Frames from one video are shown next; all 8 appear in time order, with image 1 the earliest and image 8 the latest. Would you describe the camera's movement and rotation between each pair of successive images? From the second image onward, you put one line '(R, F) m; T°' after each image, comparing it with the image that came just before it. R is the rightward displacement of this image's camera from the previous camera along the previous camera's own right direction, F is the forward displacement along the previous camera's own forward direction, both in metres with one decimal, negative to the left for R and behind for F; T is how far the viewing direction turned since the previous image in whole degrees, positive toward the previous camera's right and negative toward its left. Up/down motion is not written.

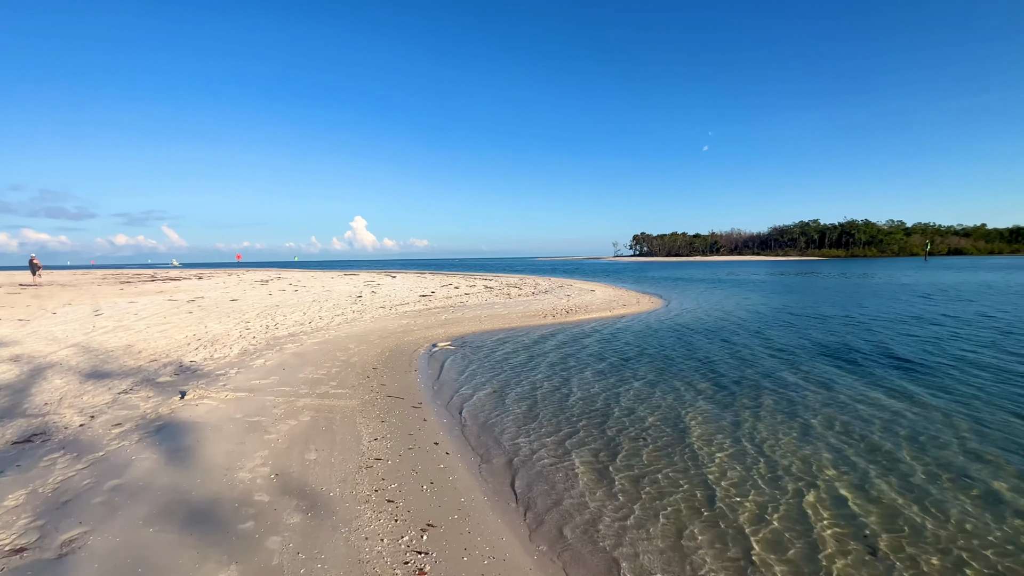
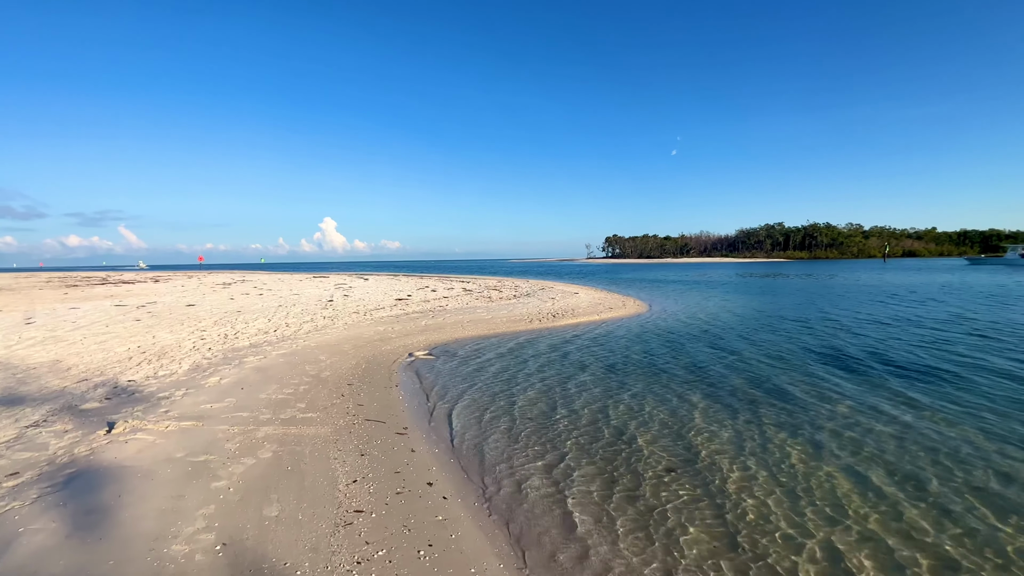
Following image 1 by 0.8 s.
(-0.4, +1.1) m; +3°
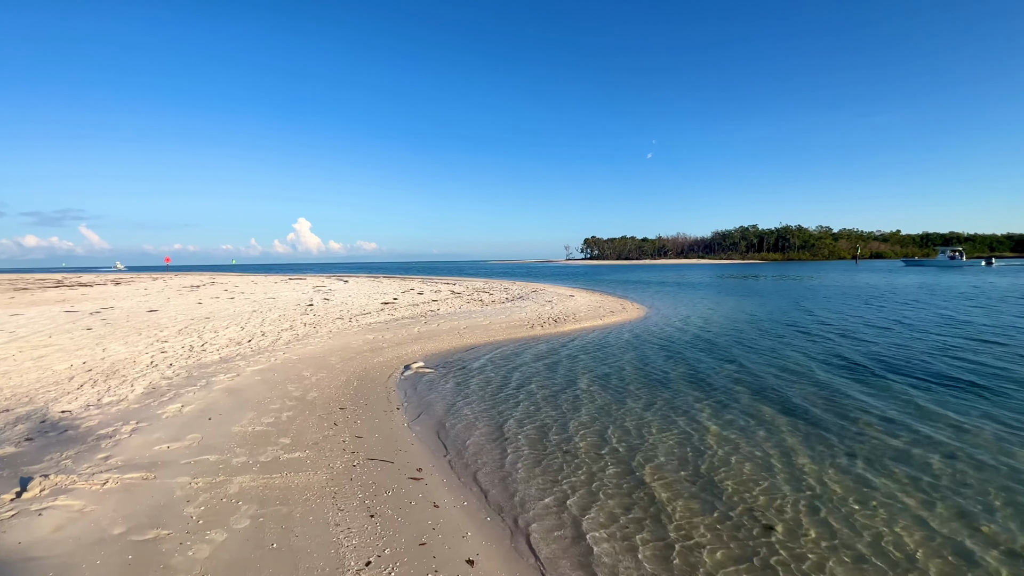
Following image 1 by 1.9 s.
(-0.7, +1.3) m; +3°
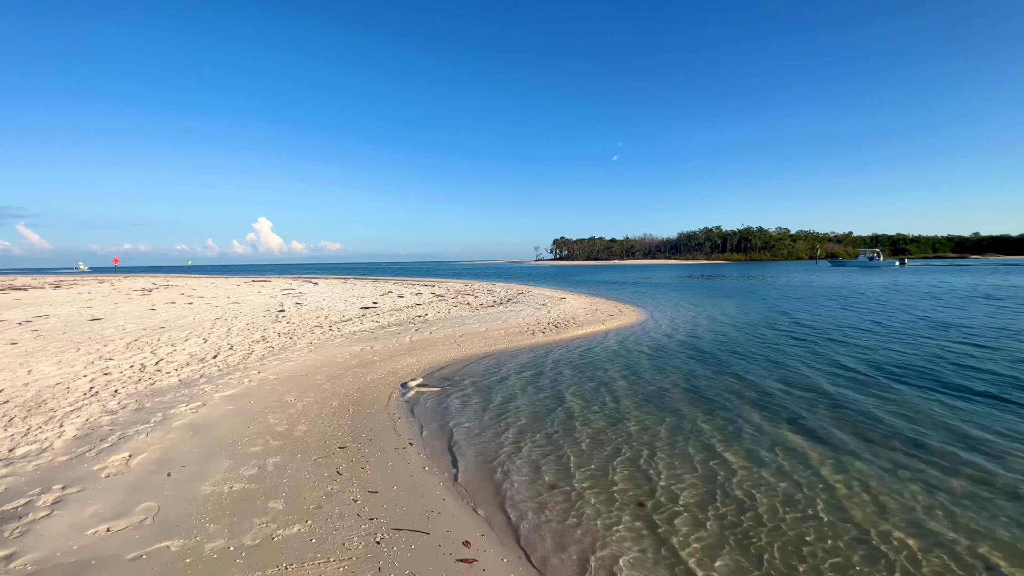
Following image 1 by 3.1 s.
(-1.0, +1.4) m; +4°
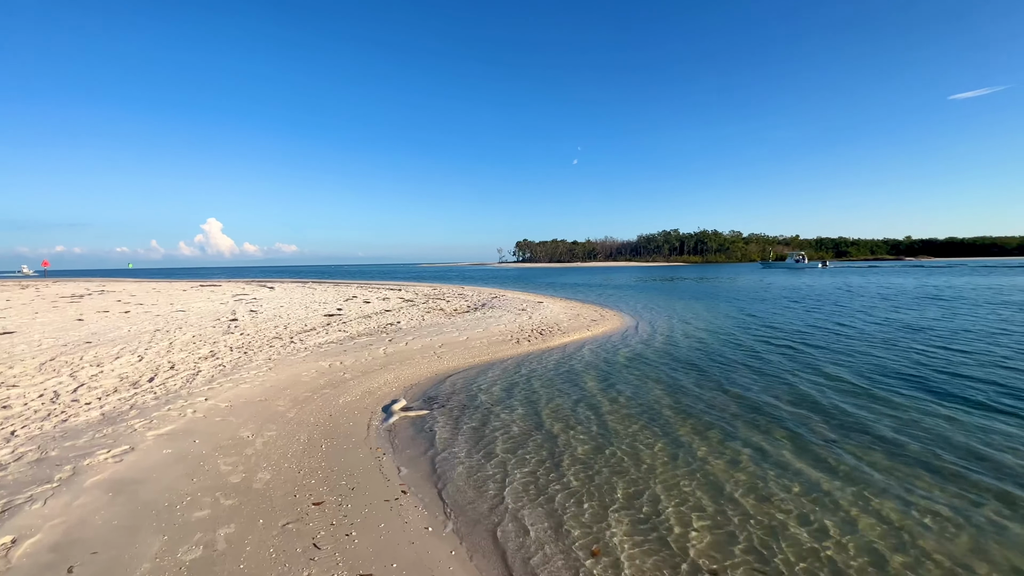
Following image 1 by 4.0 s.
(-0.6, +1.2) m; +5°
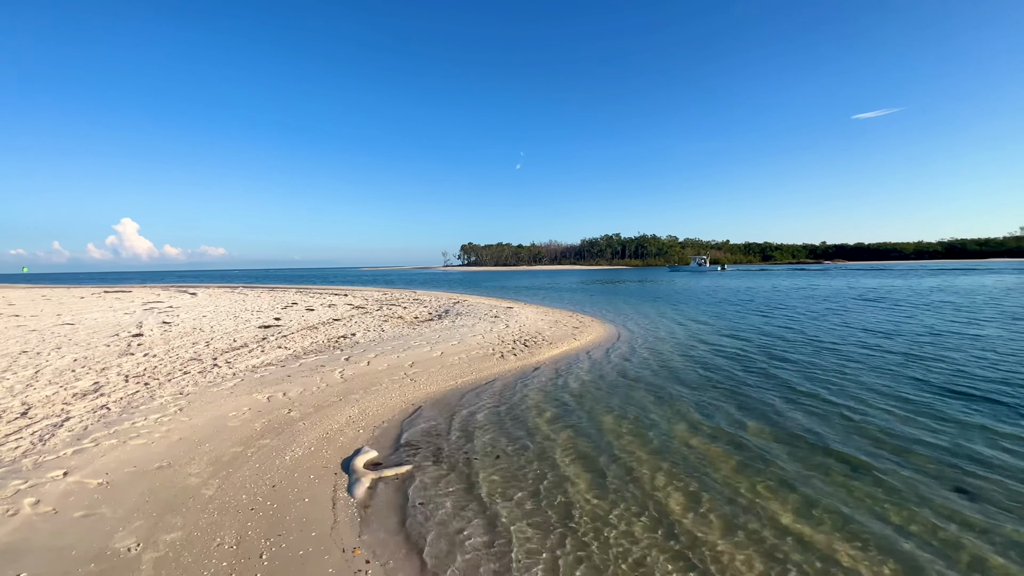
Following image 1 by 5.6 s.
(-1.0, +2.2) m; +7°
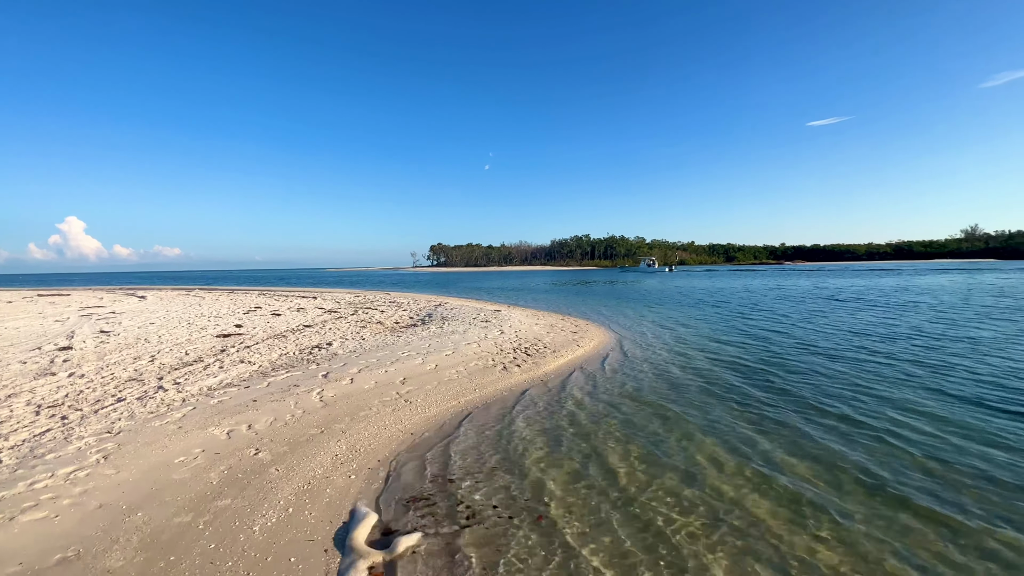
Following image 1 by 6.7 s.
(-0.7, +1.4) m; +4°
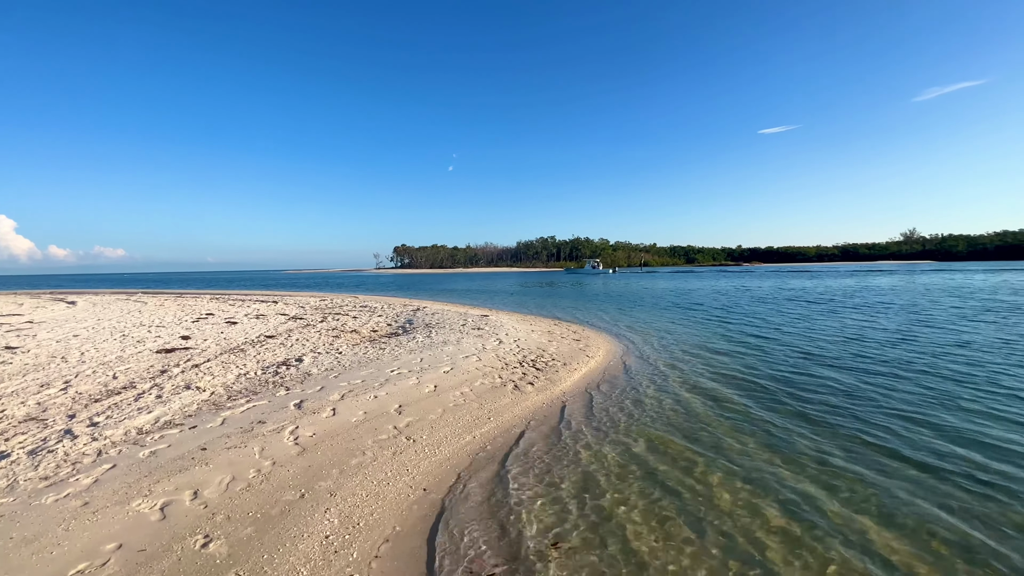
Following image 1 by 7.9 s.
(-0.9, +1.7) m; +4°
